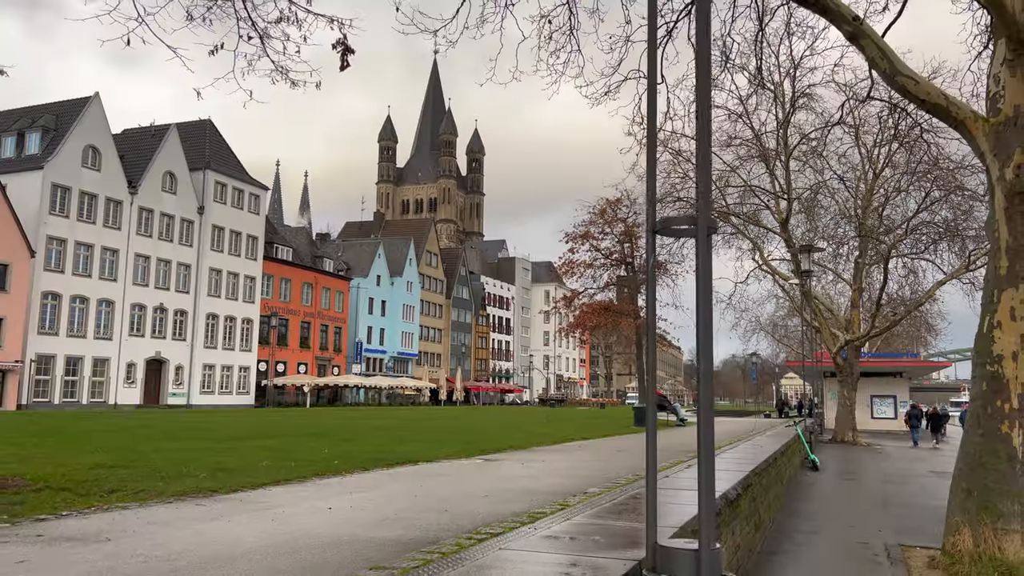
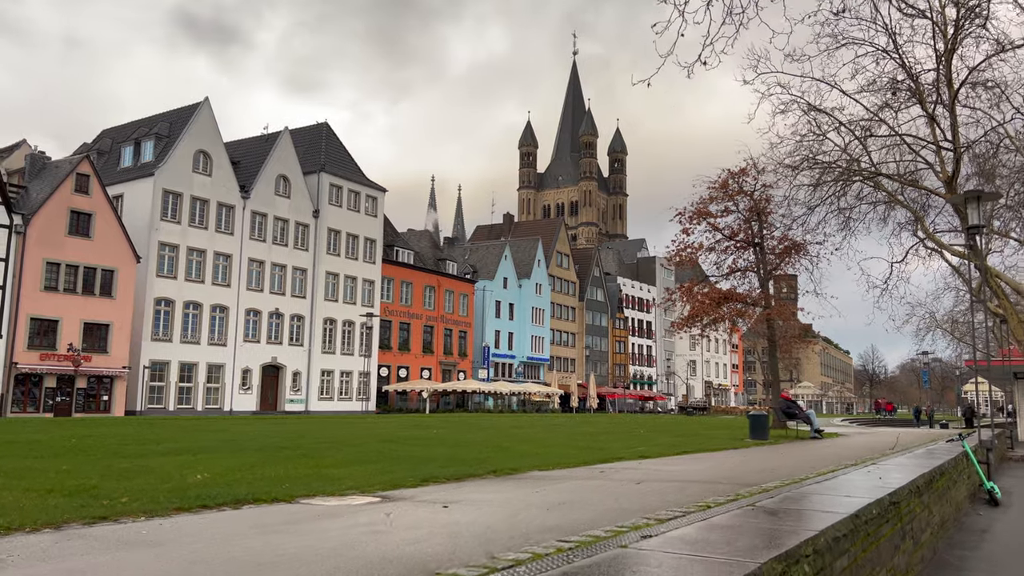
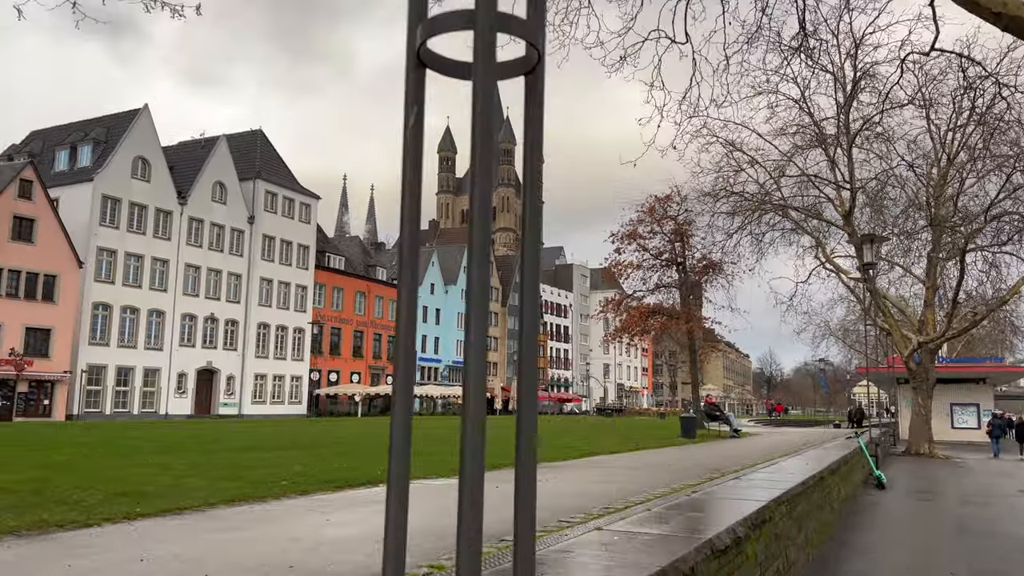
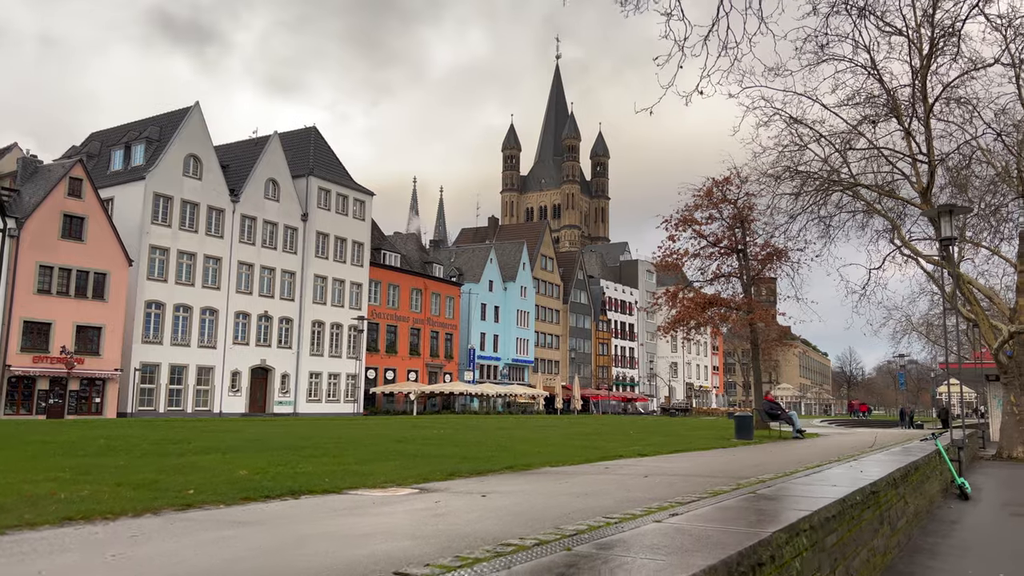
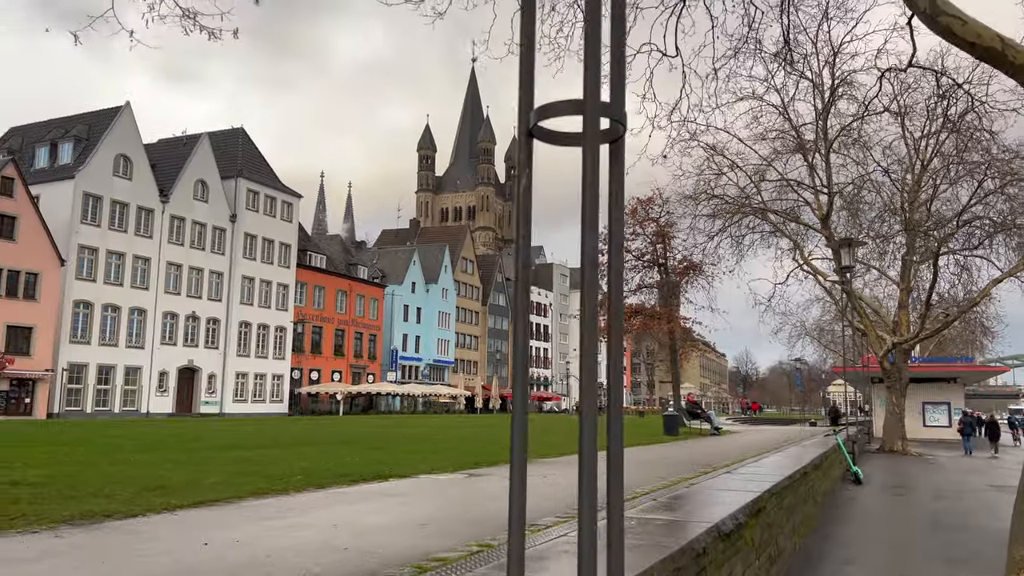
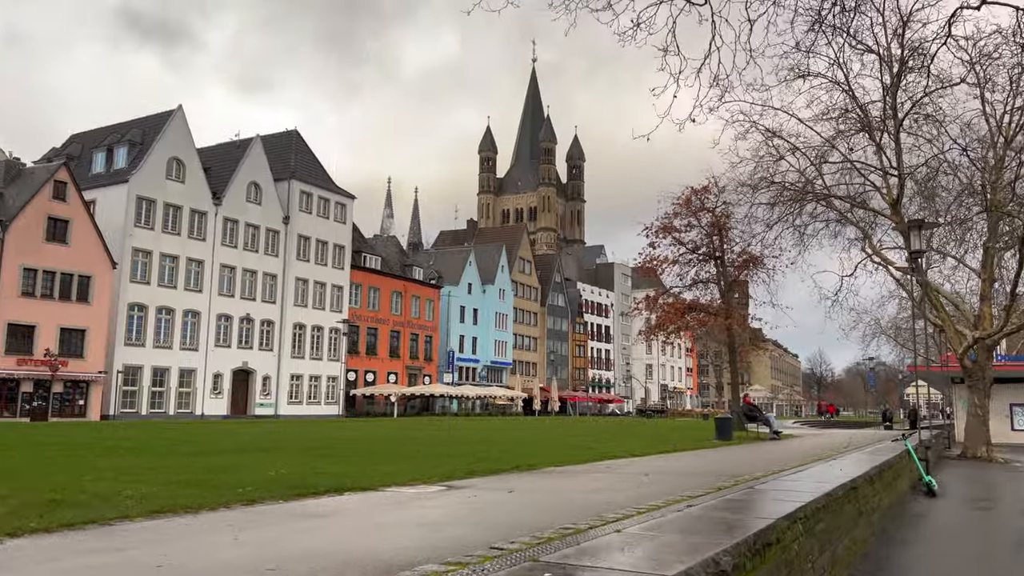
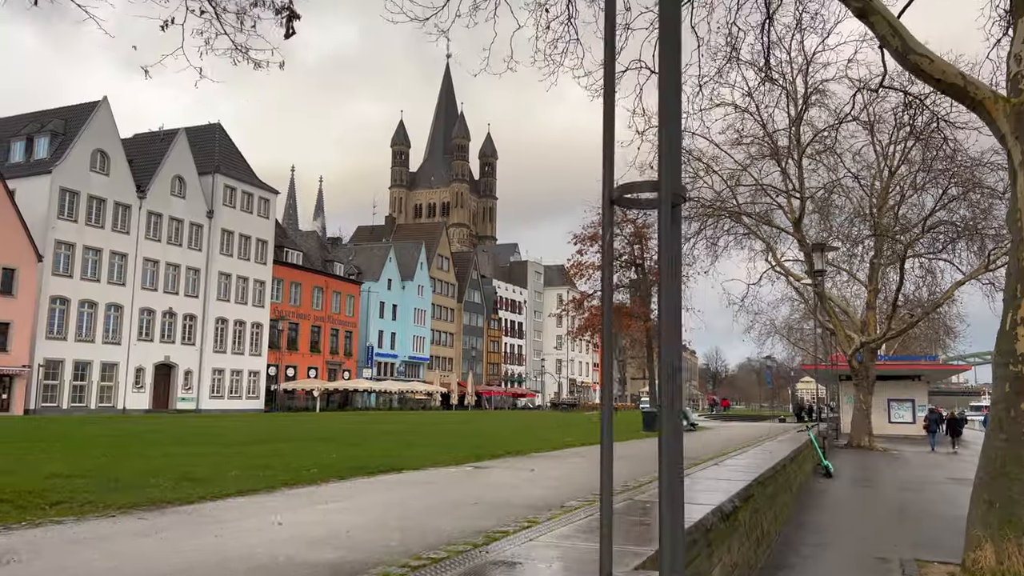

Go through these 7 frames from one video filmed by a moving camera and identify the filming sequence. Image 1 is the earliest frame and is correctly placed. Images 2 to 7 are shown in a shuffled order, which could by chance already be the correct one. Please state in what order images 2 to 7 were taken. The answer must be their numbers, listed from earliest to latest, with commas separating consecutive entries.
7, 5, 3, 6, 4, 2
